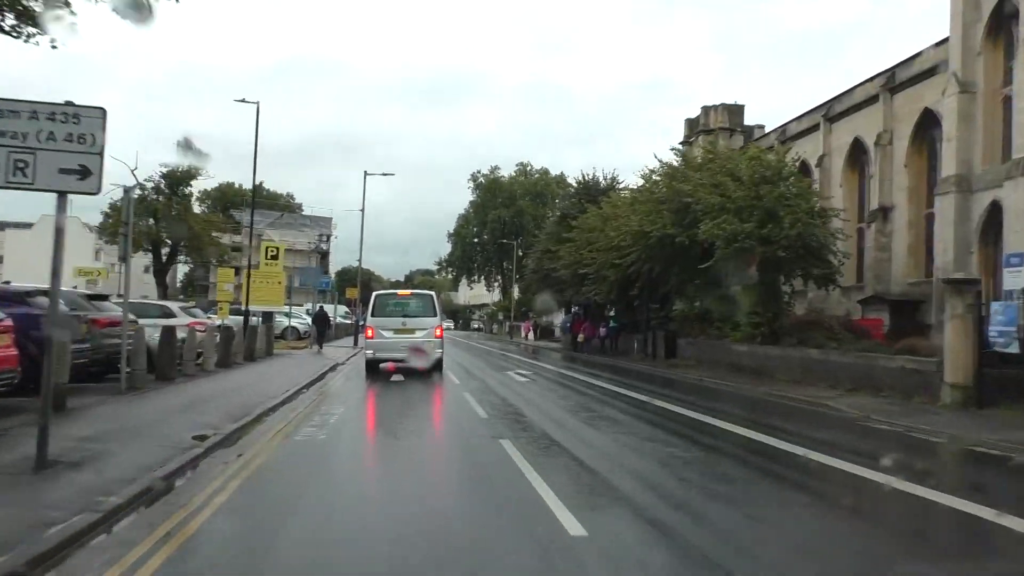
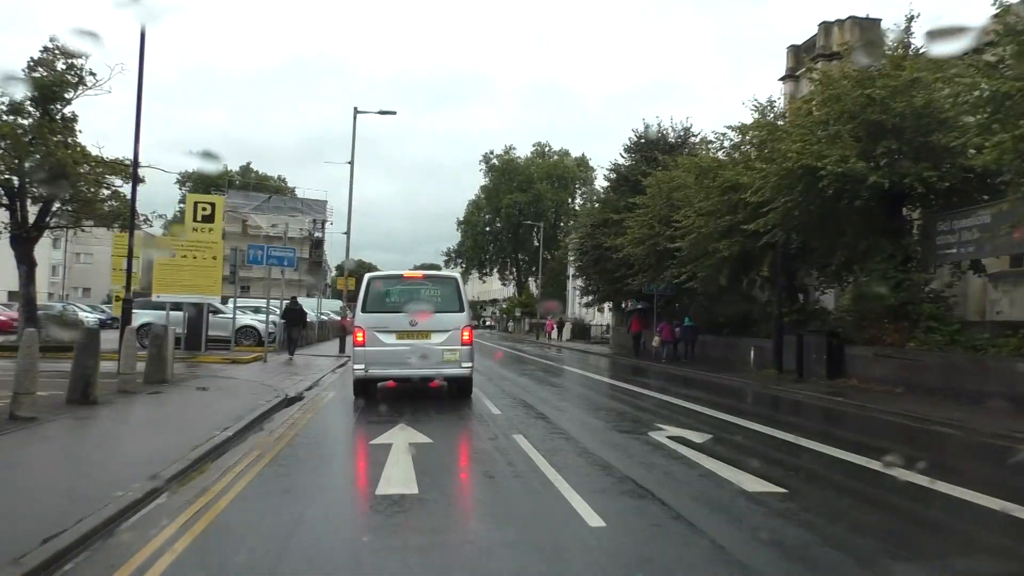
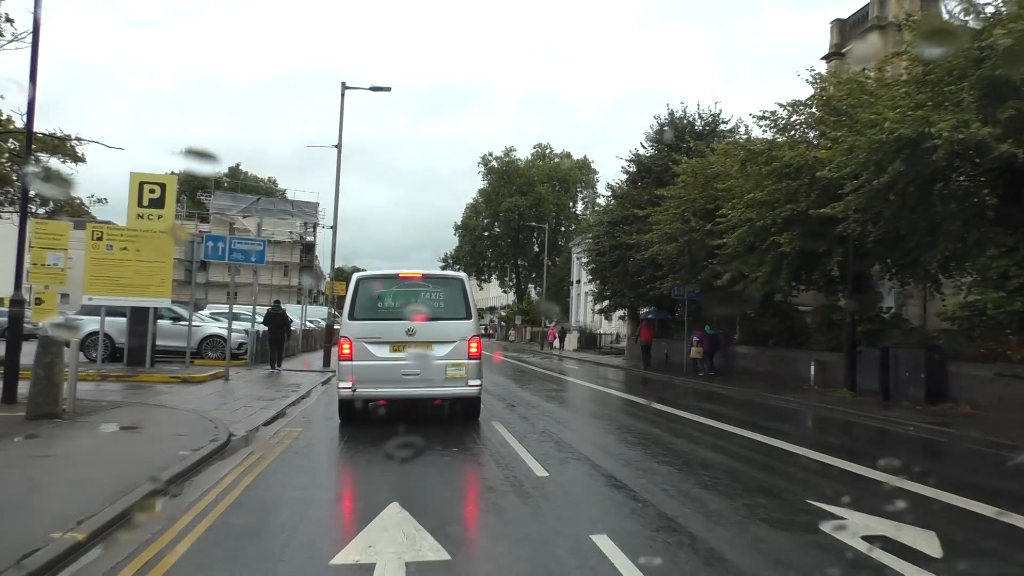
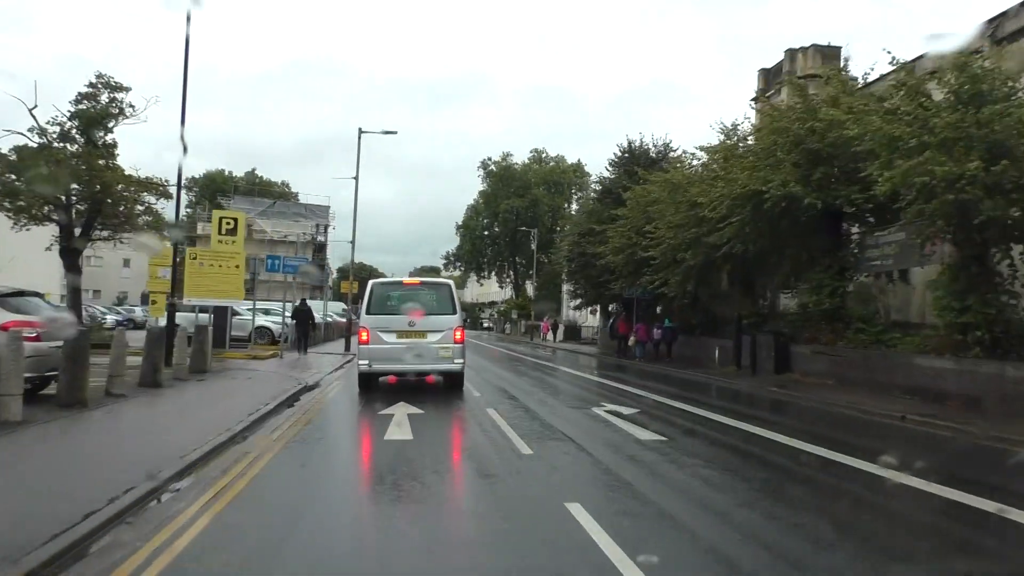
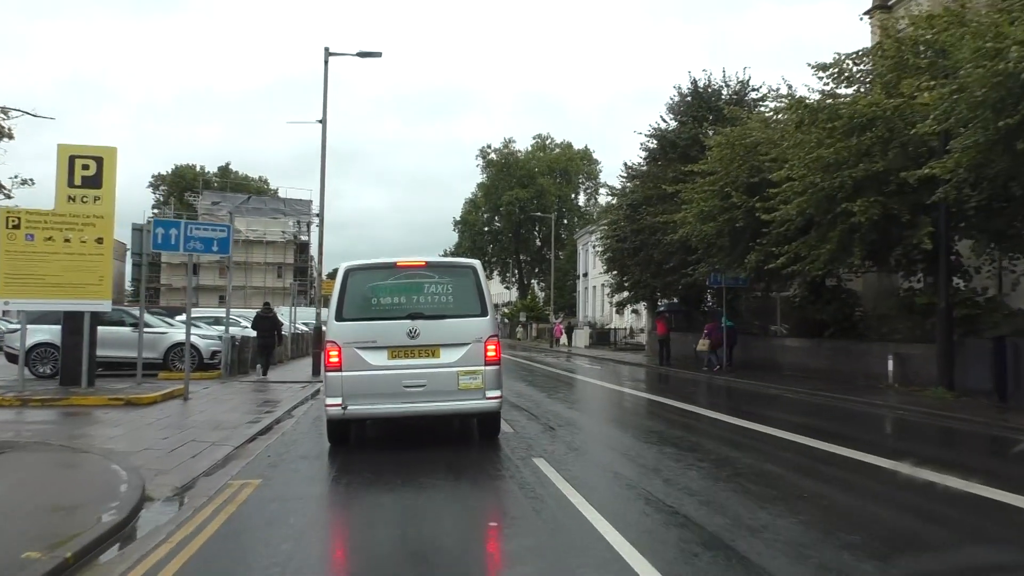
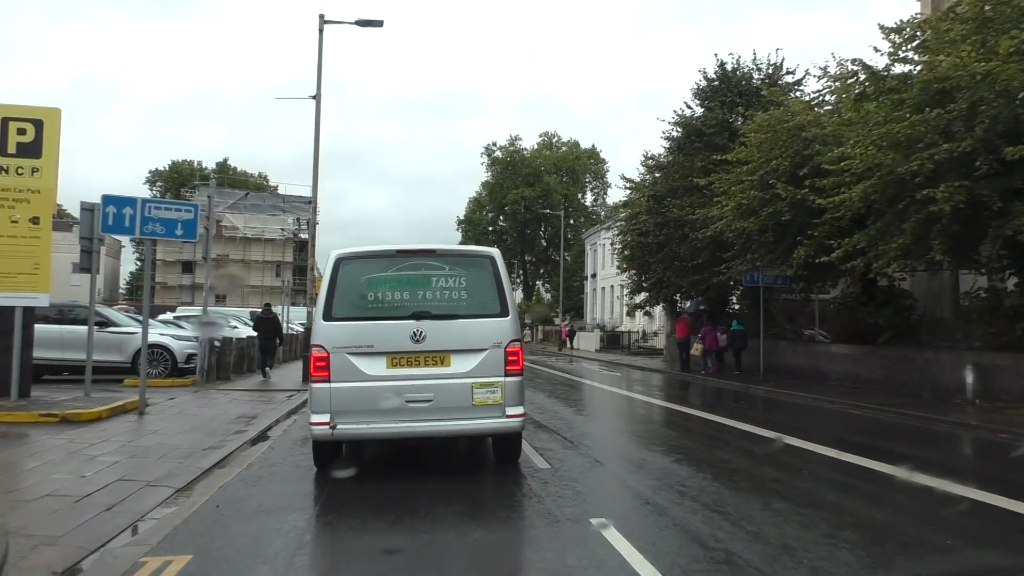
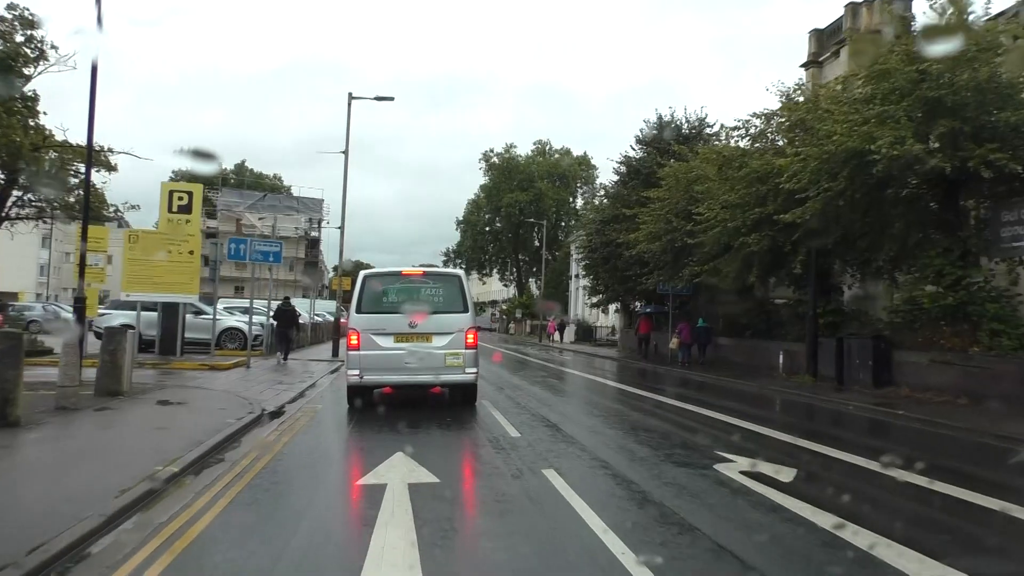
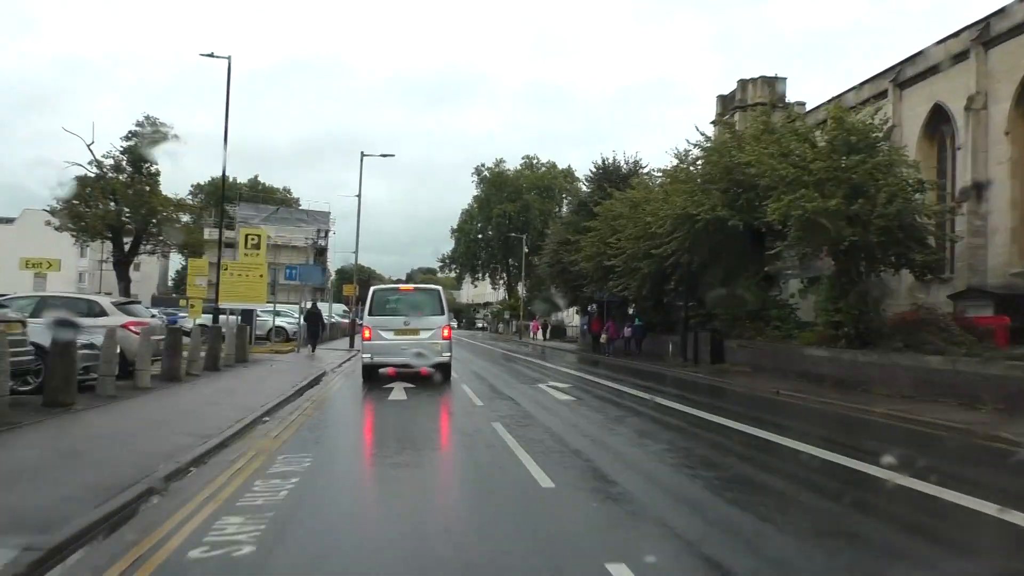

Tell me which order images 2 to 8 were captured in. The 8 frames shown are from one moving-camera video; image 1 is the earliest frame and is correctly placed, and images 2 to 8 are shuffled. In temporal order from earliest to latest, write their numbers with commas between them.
8, 4, 2, 7, 3, 5, 6
